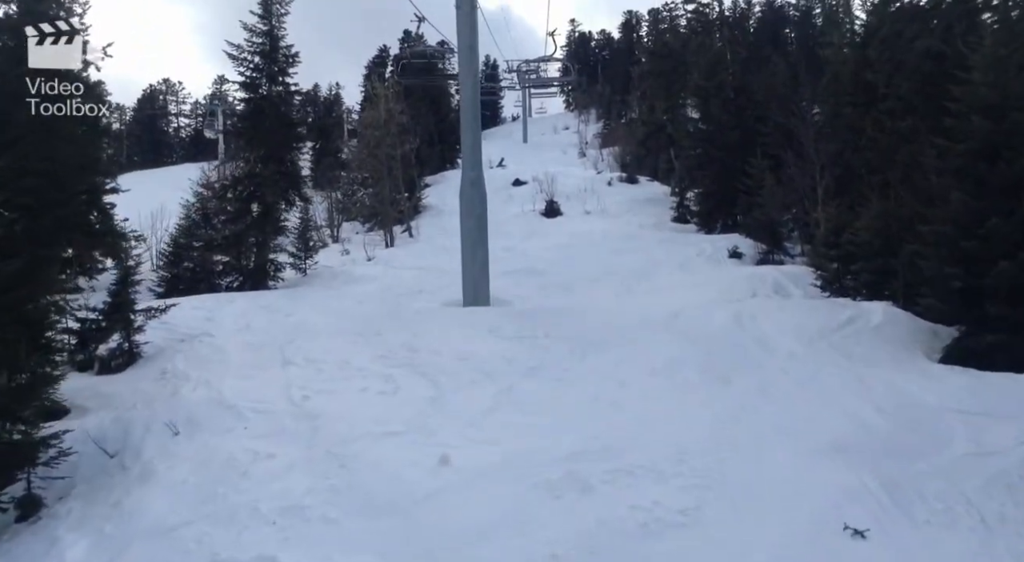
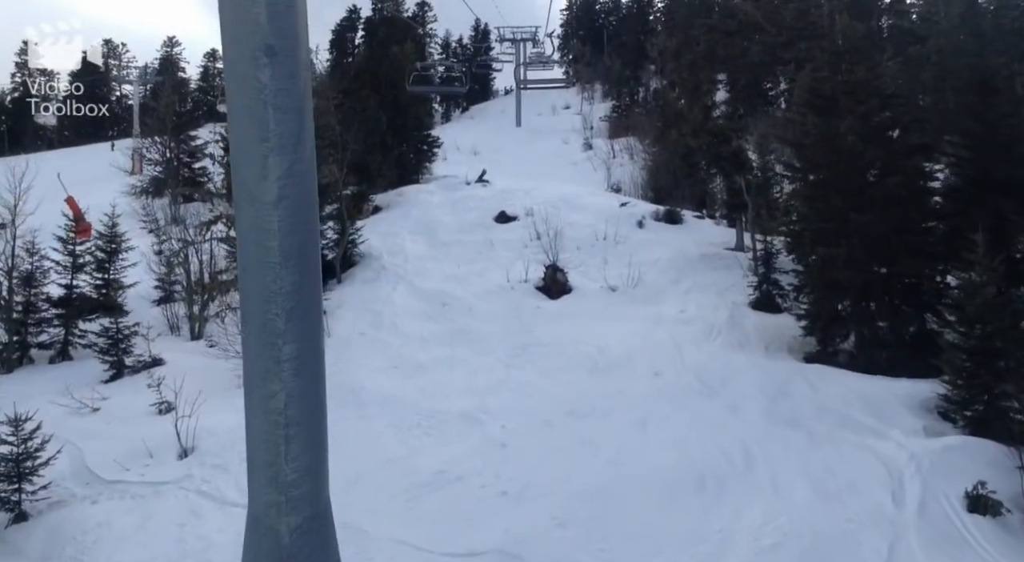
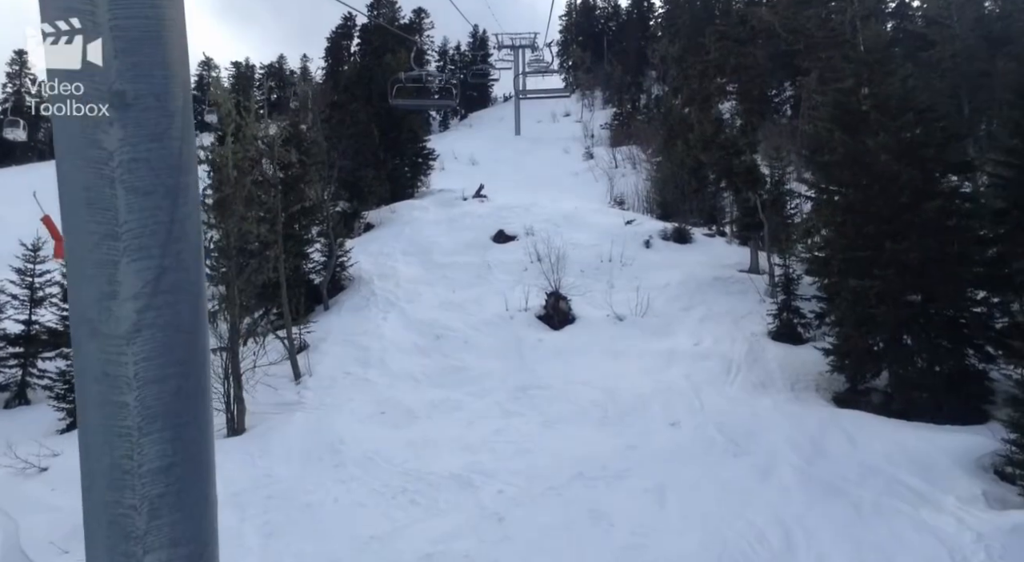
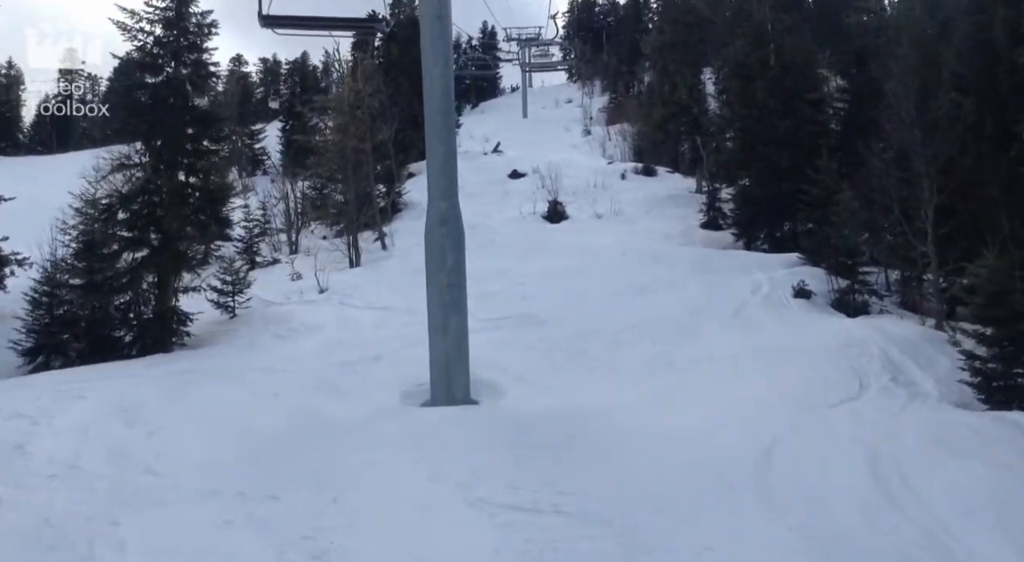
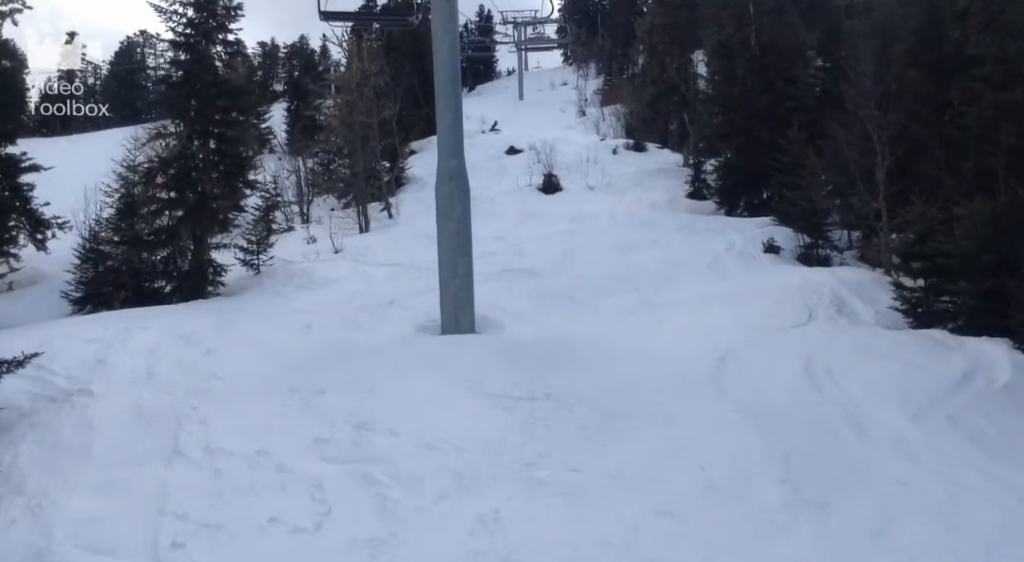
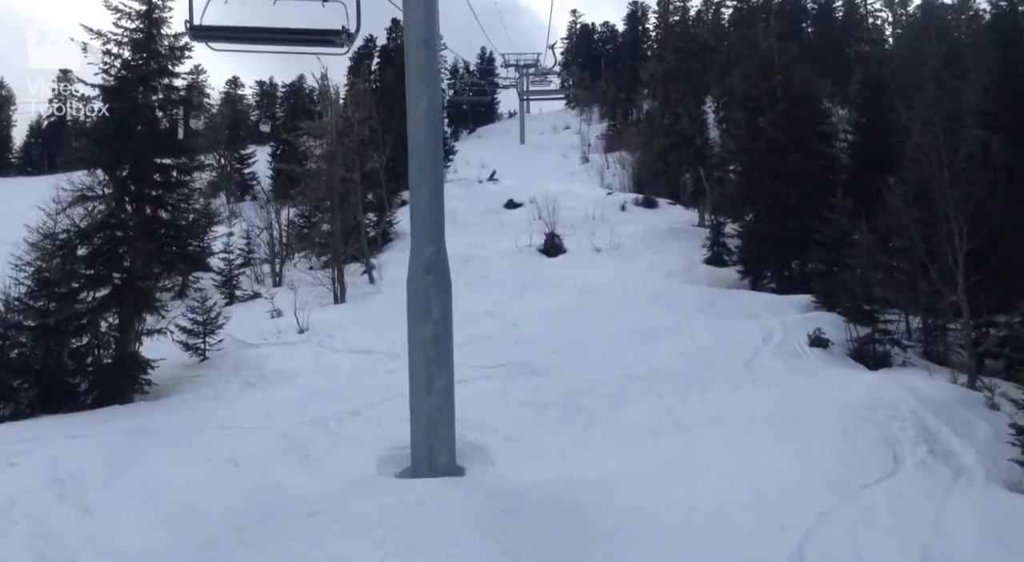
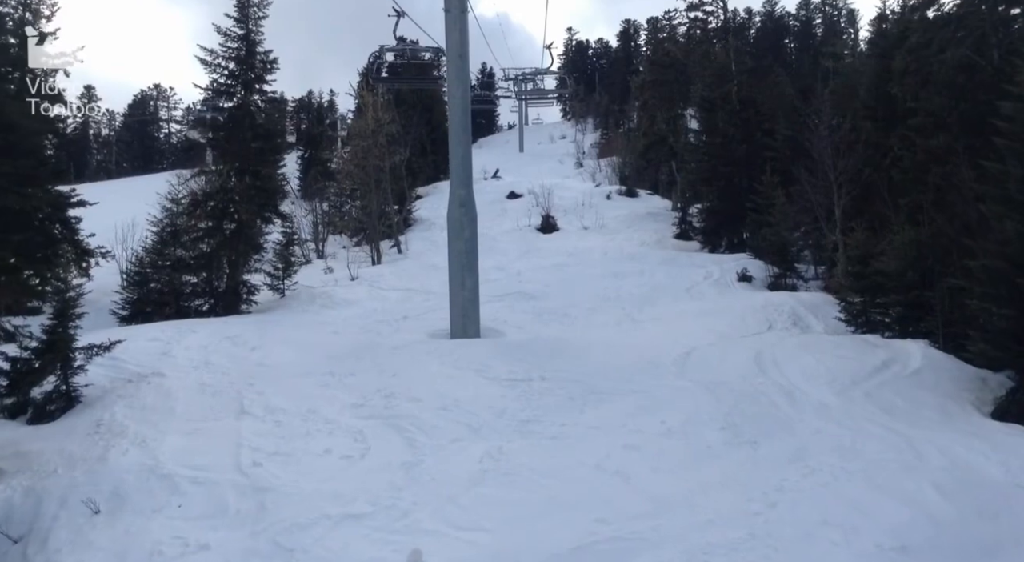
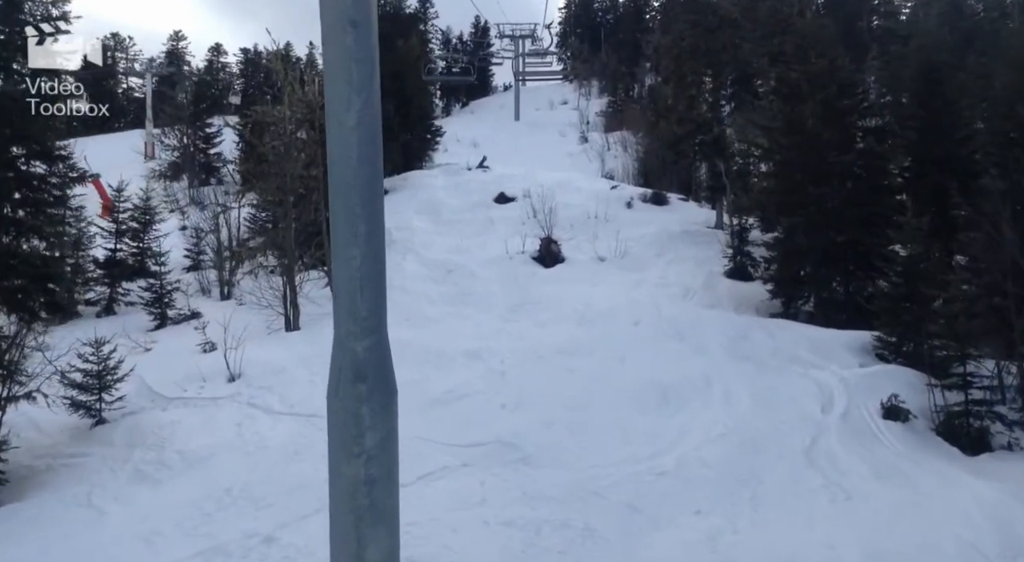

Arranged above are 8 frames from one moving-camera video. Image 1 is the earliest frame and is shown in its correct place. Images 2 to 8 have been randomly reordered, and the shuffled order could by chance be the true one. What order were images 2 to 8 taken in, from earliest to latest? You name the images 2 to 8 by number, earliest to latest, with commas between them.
7, 5, 4, 6, 8, 2, 3
